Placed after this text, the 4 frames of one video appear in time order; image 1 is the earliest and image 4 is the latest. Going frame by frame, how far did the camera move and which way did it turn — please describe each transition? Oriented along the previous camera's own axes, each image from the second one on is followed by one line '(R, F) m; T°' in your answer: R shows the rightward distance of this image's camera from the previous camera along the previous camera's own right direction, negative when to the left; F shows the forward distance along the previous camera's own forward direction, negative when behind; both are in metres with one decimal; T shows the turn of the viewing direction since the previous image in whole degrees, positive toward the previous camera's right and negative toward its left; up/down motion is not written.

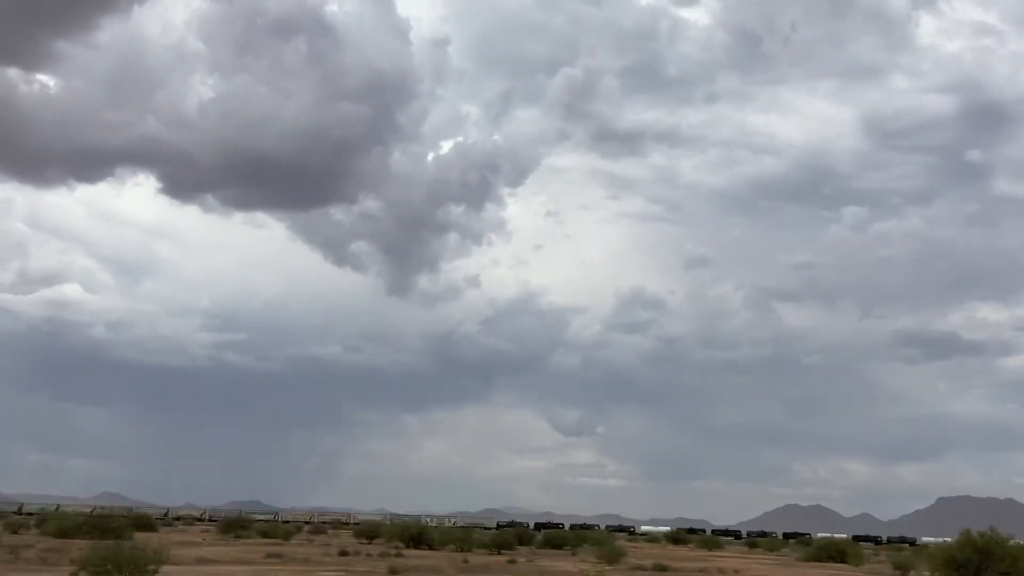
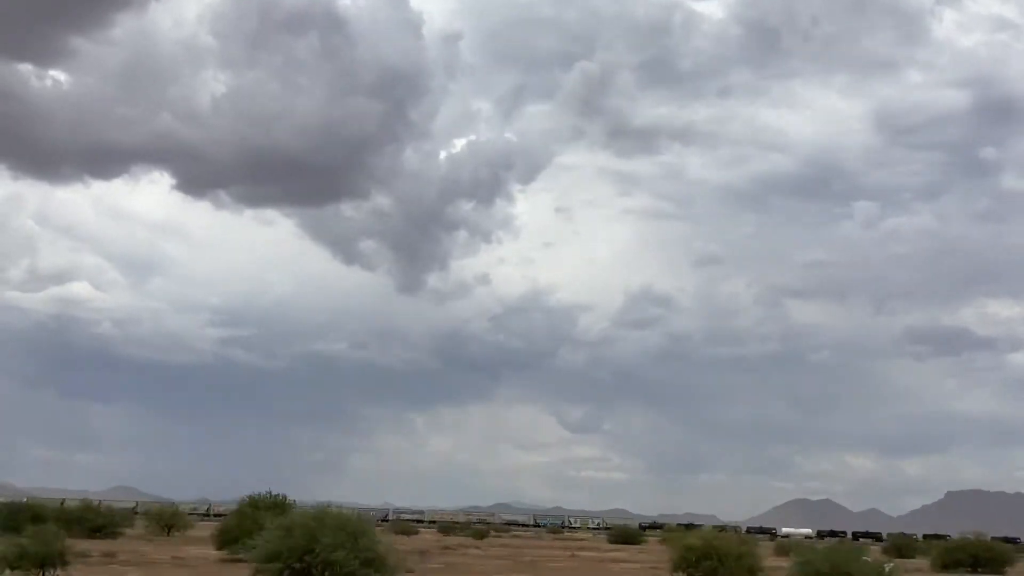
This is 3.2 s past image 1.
(-6.4, -1.0) m; 0°
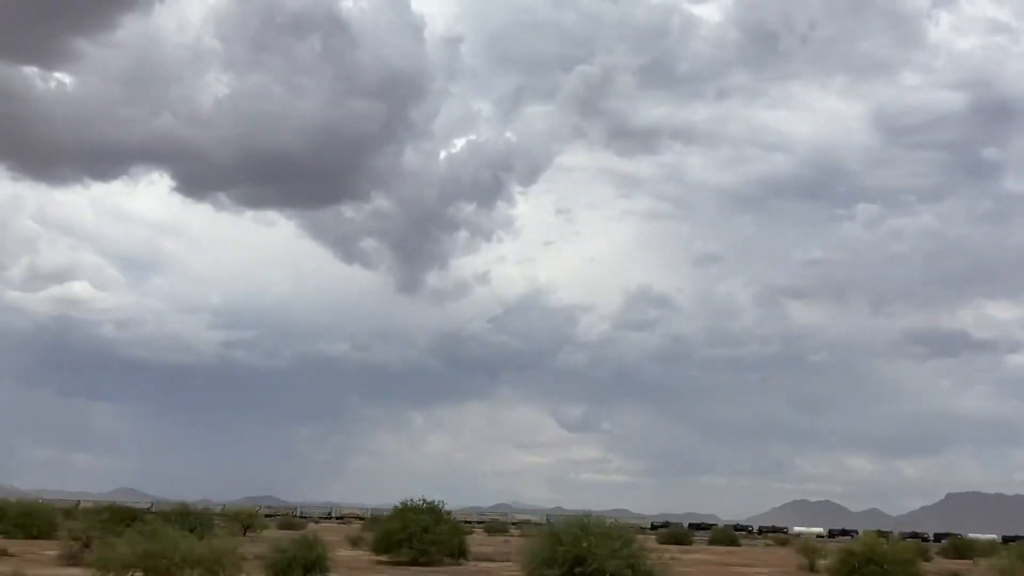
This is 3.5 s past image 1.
(+1.0, -3.2) m; 0°
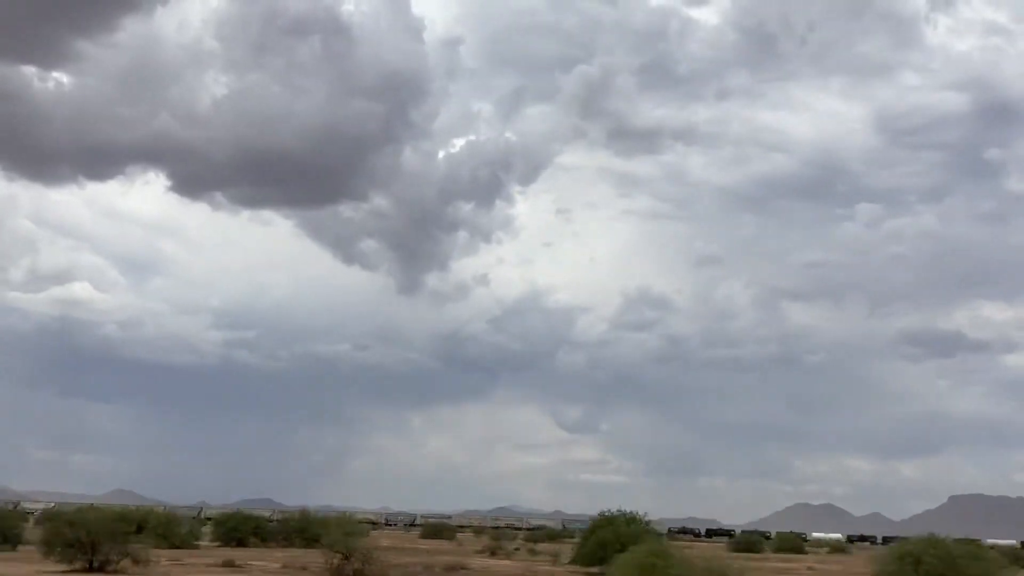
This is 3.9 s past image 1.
(-0.3, +1.6) m; 0°
